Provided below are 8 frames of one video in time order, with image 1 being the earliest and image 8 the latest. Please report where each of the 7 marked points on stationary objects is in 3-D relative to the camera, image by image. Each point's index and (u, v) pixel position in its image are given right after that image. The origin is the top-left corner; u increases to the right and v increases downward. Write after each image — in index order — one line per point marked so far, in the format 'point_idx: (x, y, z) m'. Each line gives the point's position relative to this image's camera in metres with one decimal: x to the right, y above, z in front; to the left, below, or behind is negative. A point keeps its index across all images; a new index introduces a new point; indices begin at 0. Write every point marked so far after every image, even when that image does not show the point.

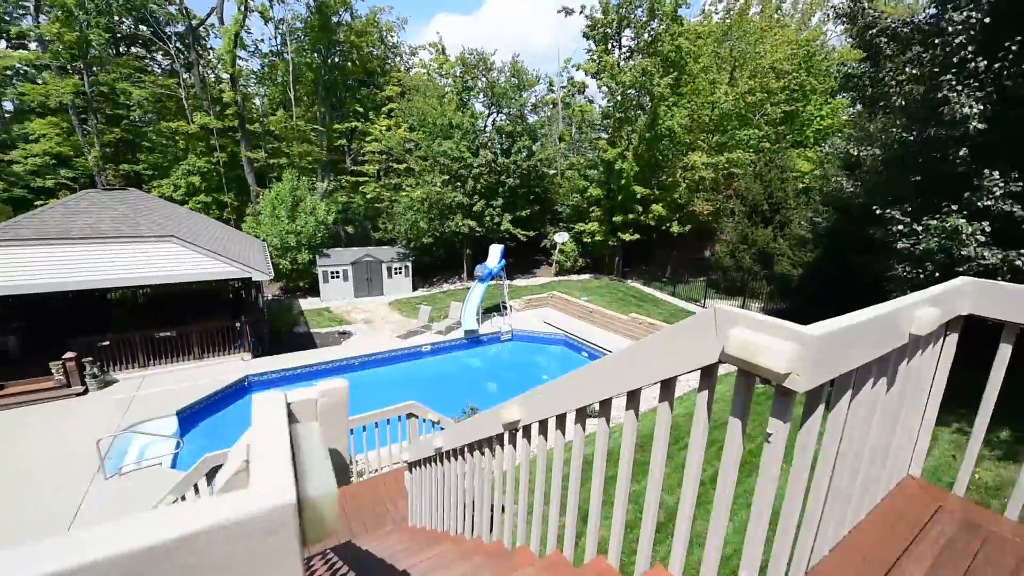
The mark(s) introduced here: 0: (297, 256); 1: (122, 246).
0: (-9.2, +1.4, +18.0) m
1: (-8.7, +1.0, +9.5) m
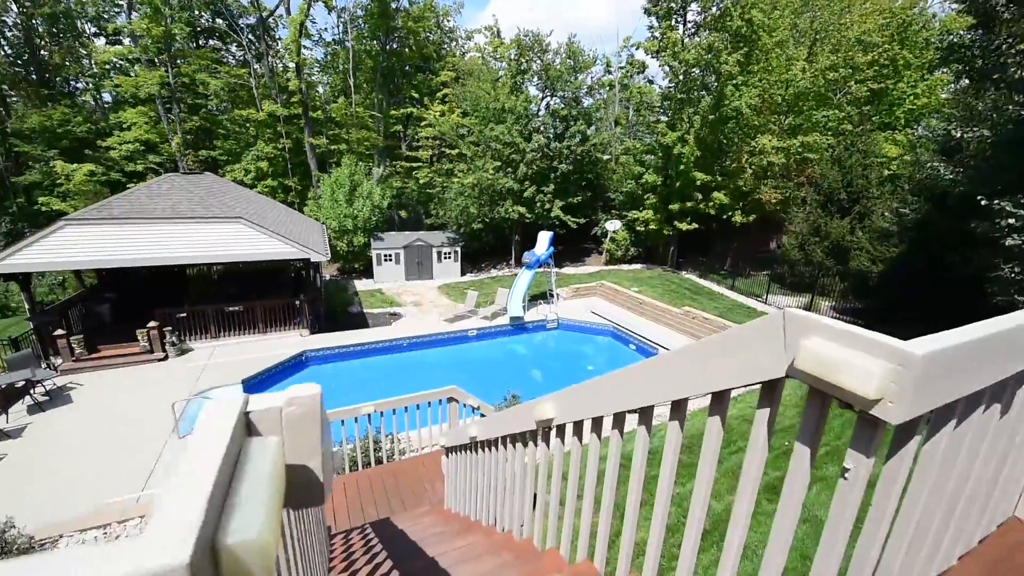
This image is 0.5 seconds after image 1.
0: (-7.1, +2.2, +18.7) m
1: (-7.6, +1.5, +10.2) m
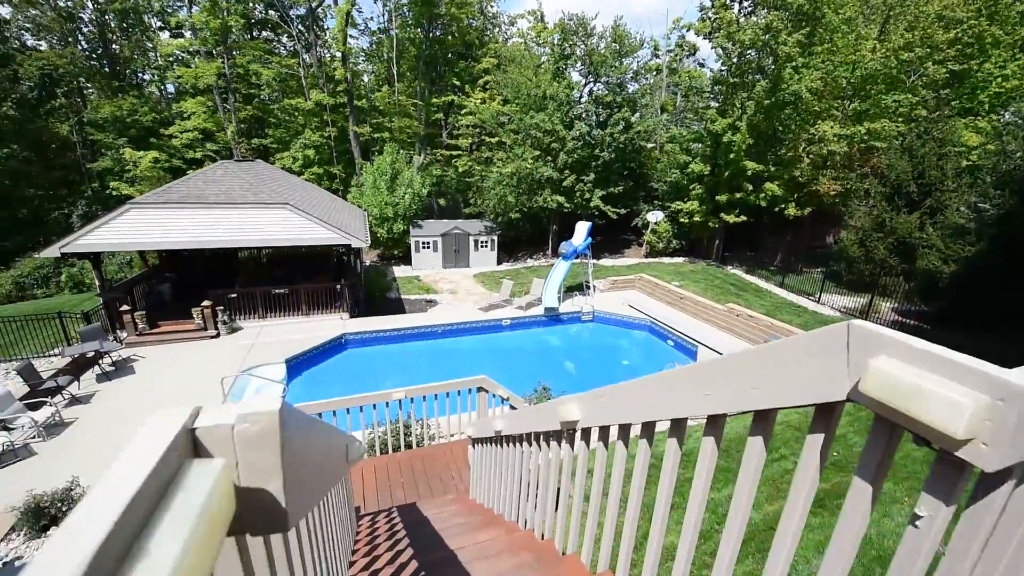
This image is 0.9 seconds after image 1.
0: (-5.4, +2.8, +19.1) m
1: (-6.7, +2.0, +10.7) m
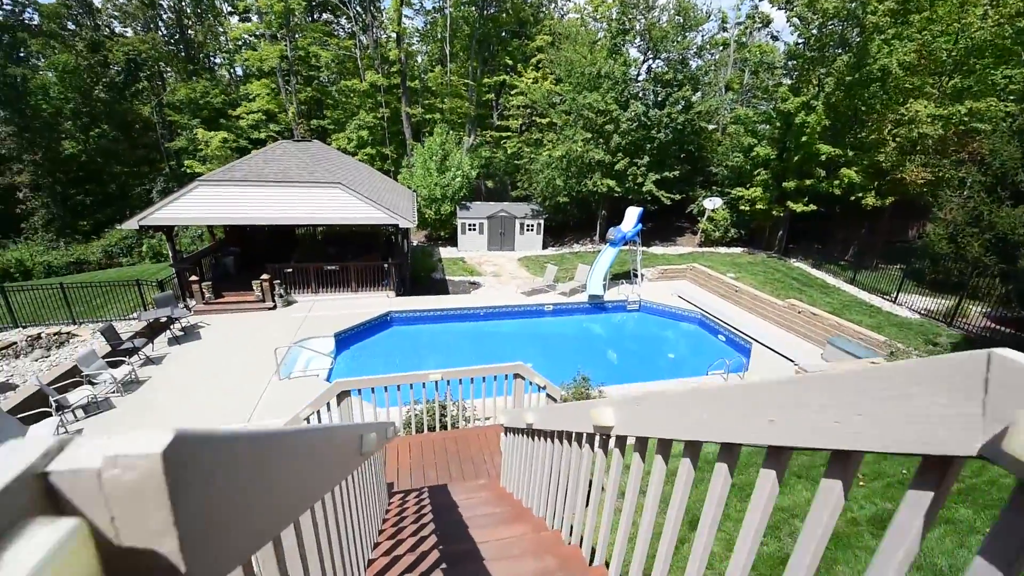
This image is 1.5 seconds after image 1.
0: (-3.3, +3.7, +19.3) m
1: (-5.5, +2.6, +11.1) m
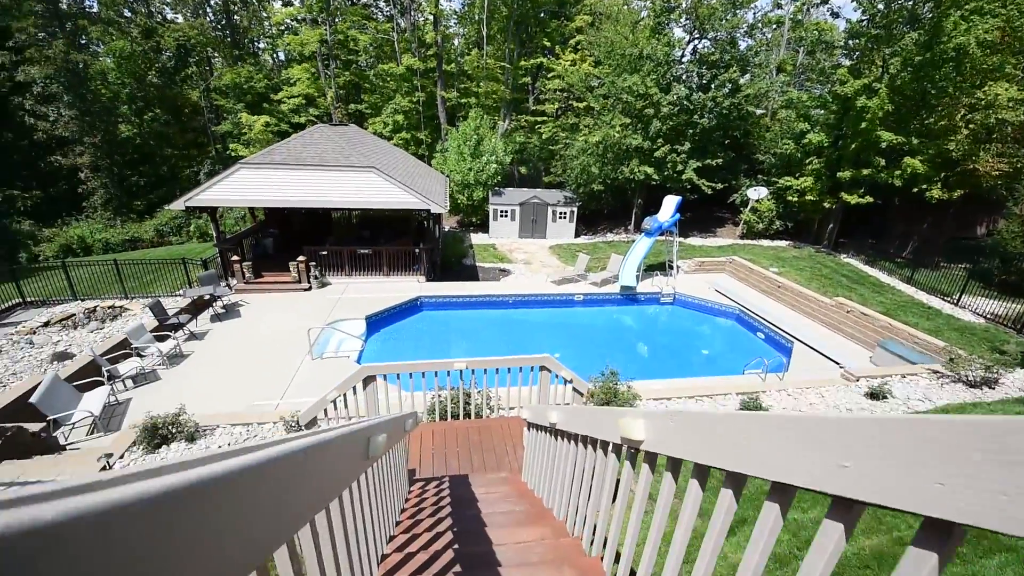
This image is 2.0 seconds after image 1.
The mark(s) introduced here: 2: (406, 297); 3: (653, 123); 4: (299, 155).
0: (-1.8, +4.3, +19.2) m
1: (-4.6, +3.1, +11.2) m
2: (-3.0, -0.3, +12.1) m
3: (+5.7, +6.7, +17.1) m
4: (-5.8, +3.6, +11.4) m
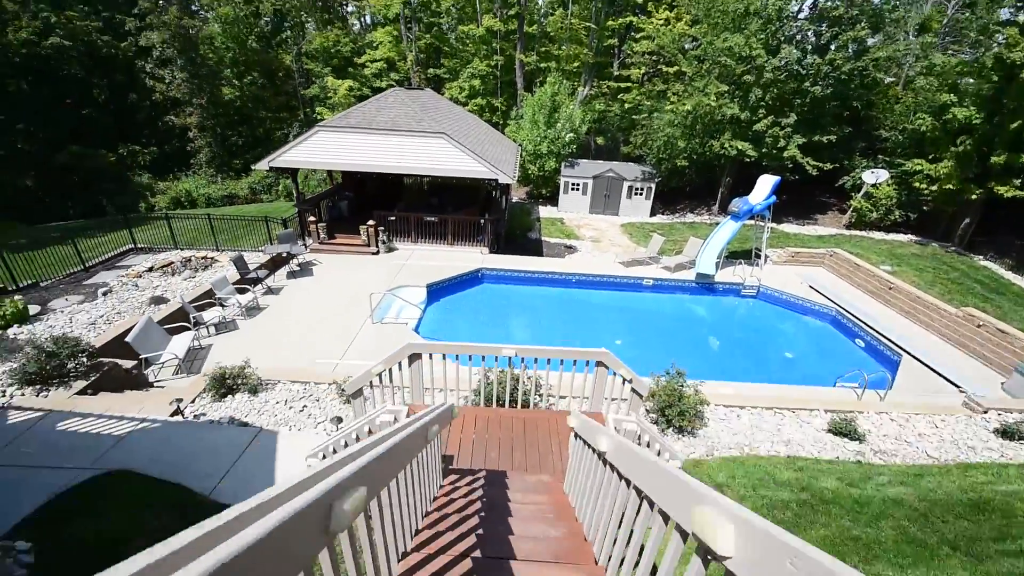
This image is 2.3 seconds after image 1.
0: (+1.4, +5.5, +18.5) m
1: (-2.7, +4.0, +11.1) m
2: (-1.2, +0.6, +12.0) m
3: (+8.7, +7.1, +15.1) m
4: (-3.8, +4.6, +11.4) m
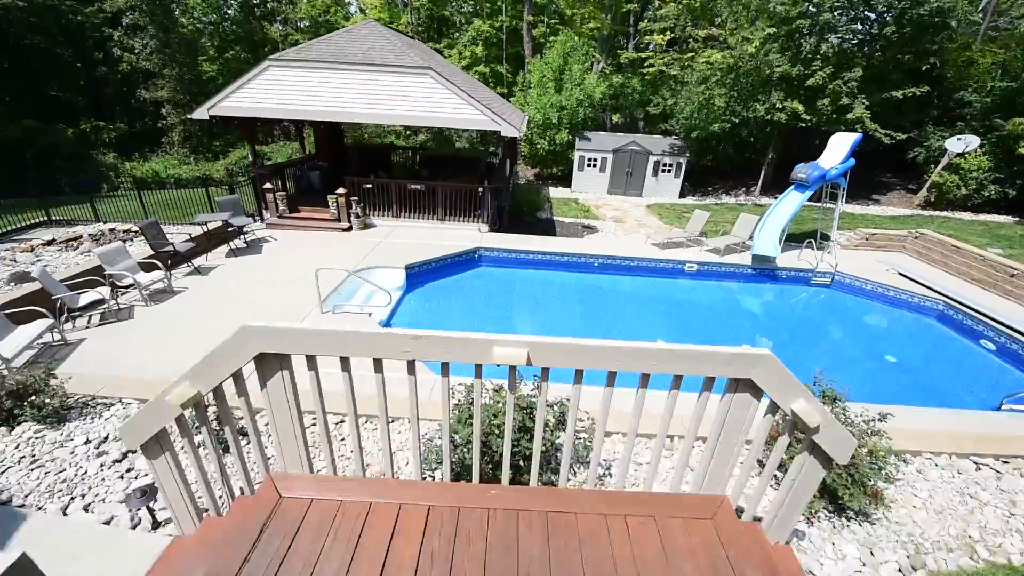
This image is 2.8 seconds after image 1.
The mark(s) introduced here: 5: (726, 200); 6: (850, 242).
0: (+1.7, +5.7, +15.9) m
1: (-2.6, +4.3, +8.7) m
2: (-1.1, +0.9, +9.5) m
3: (+8.9, +7.3, +12.5) m
4: (-3.6, +4.9, +9.0) m
5: (+7.4, +3.0, +14.5) m
6: (+8.8, +1.2, +11.0) m
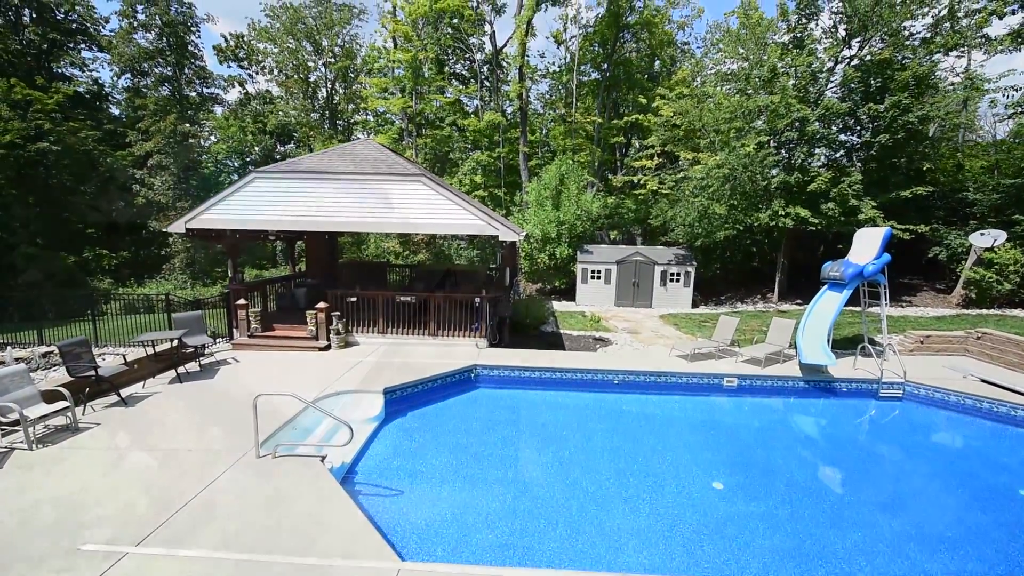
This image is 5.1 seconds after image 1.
0: (+1.6, +1.4, +15.6) m
1: (-2.6, +2.0, +8.2) m
2: (-1.1, -1.5, +8.0) m
3: (+8.8, +4.1, +12.7) m
4: (-3.7, +2.5, +8.7) m
5: (+7.4, -0.6, +13.5) m
6: (+8.8, -1.3, +9.6) m
